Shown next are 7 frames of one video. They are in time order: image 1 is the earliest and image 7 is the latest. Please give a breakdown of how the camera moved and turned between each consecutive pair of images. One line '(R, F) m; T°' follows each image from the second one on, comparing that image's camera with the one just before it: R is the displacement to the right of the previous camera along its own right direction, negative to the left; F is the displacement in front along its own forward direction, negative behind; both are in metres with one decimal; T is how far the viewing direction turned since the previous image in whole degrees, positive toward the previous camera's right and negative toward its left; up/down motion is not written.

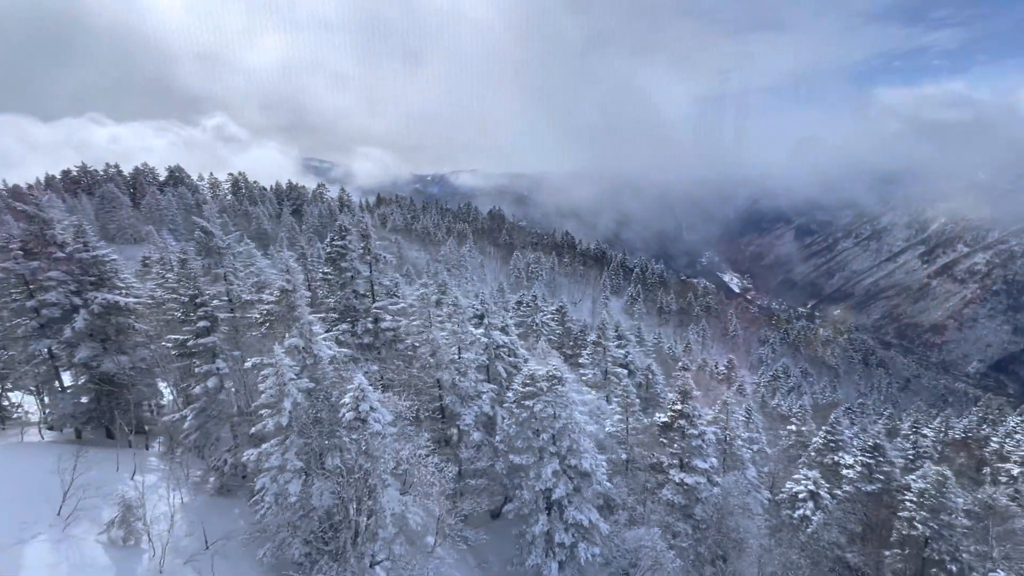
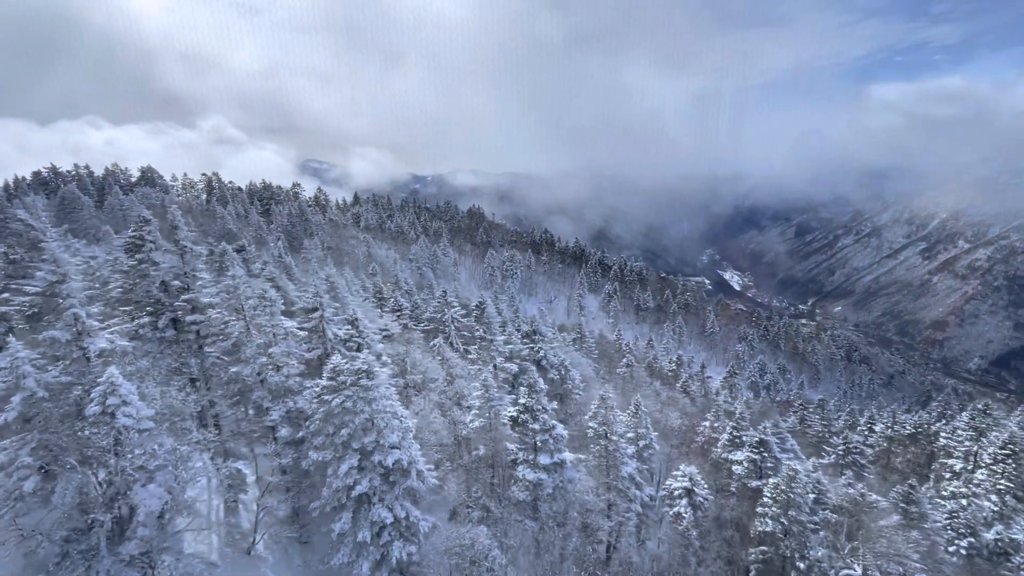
(+9.0, +0.7) m; 0°
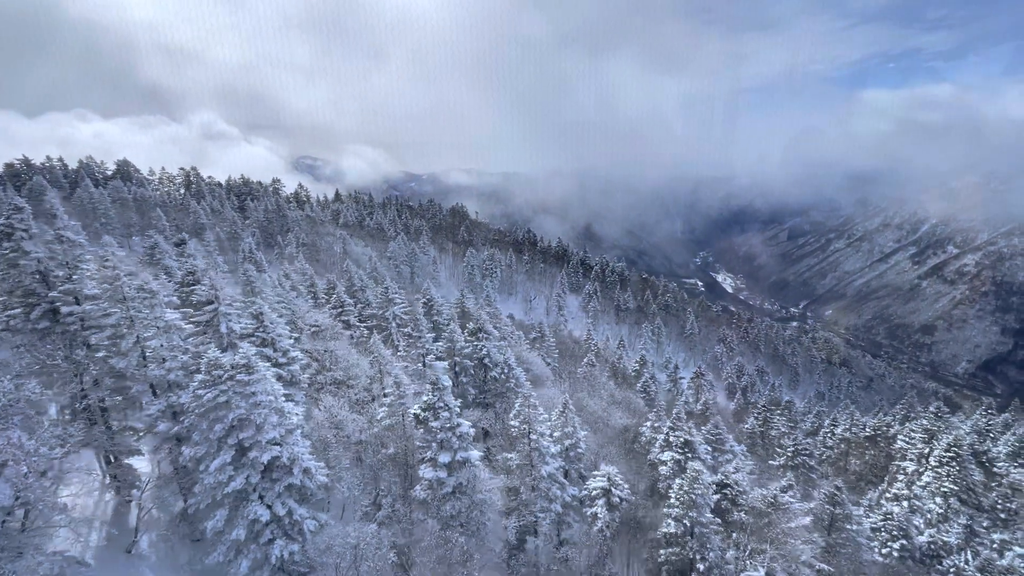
(+5.0, +0.3) m; +1°
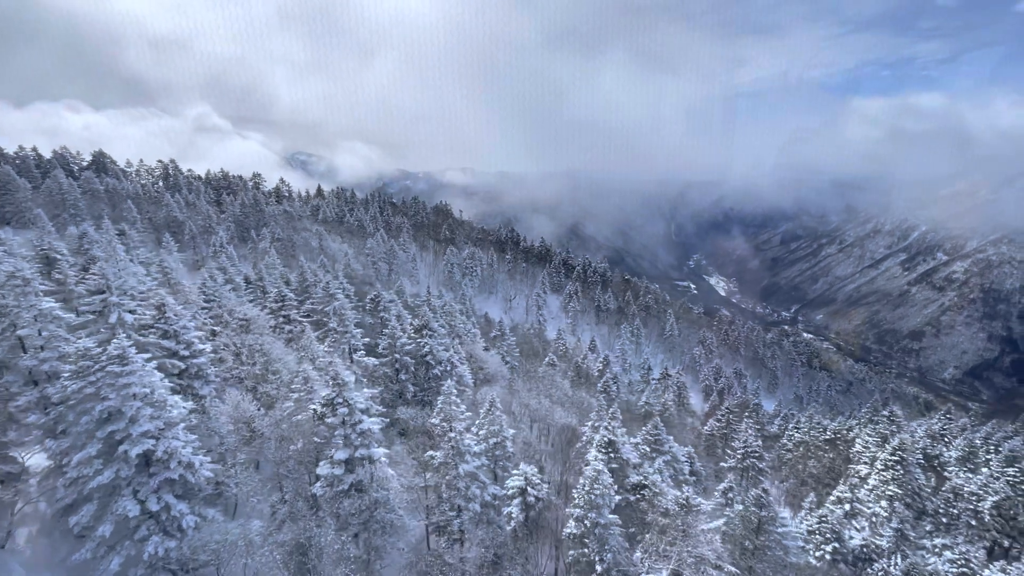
(+4.9, +0.4) m; +1°
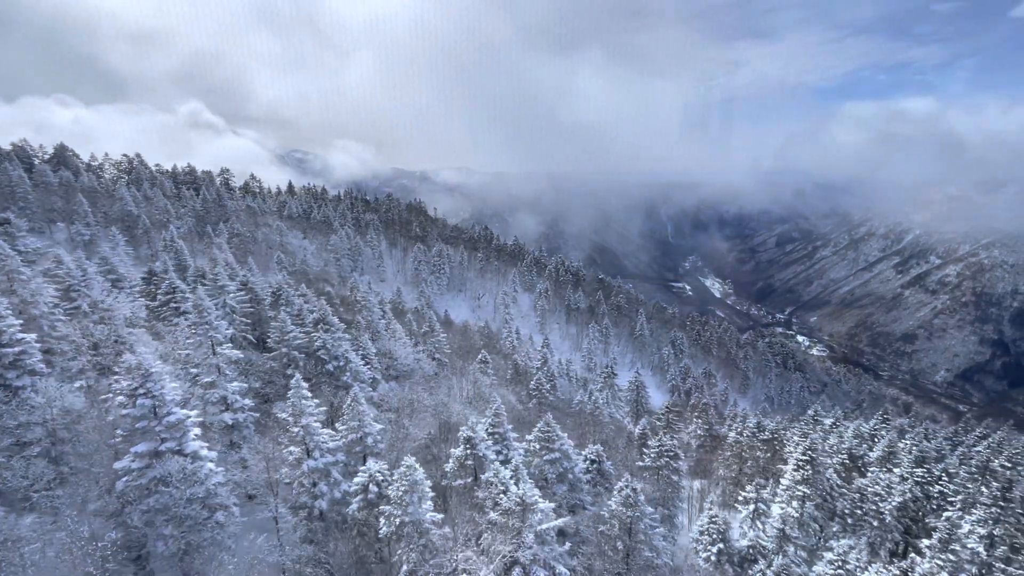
(+9.6, +0.9) m; 0°
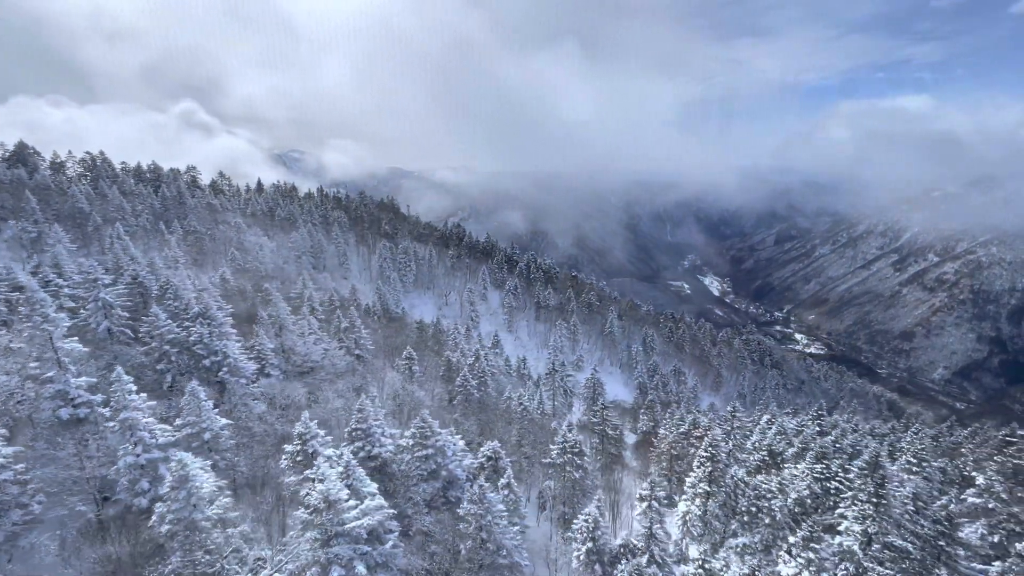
(+10.9, +1.1) m; 0°
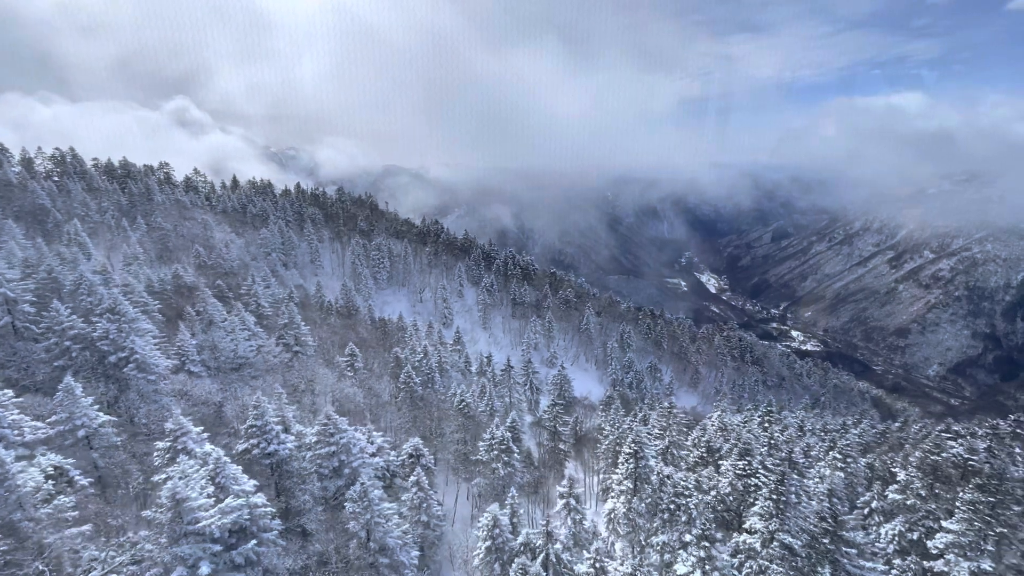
(+7.8, +0.7) m; 0°
